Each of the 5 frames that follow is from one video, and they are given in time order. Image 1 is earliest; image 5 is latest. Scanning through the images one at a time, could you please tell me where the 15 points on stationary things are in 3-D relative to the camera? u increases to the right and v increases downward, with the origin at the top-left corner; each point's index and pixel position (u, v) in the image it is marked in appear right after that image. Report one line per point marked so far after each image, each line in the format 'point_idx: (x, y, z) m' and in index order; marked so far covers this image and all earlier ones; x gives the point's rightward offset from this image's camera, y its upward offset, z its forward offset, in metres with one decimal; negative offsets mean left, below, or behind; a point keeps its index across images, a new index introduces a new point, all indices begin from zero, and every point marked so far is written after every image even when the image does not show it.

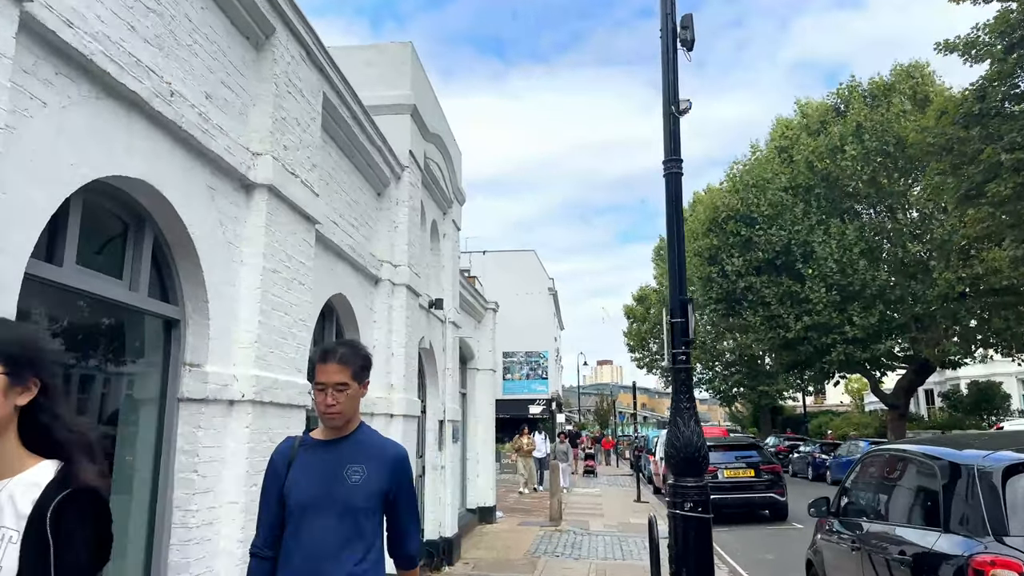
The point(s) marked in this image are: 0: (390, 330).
0: (-1.3, -0.5, +8.0) m
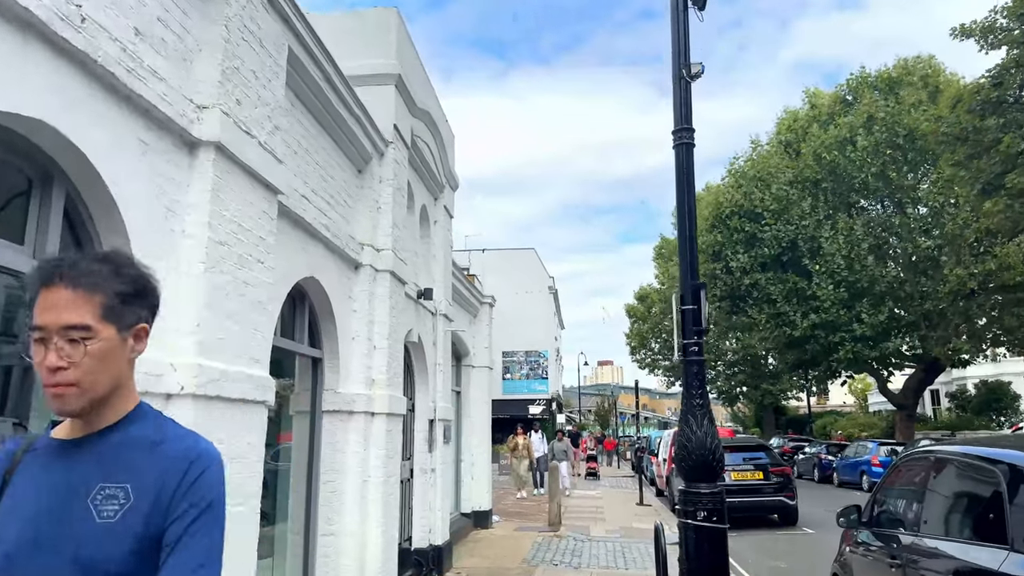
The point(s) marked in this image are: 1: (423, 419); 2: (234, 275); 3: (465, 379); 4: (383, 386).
0: (-1.4, -0.3, +7.3) m
1: (-1.2, -1.7, +9.6) m
2: (-1.7, +0.1, +4.4) m
3: (-0.9, -1.7, +13.7) m
4: (-1.3, -1.0, +7.2) m
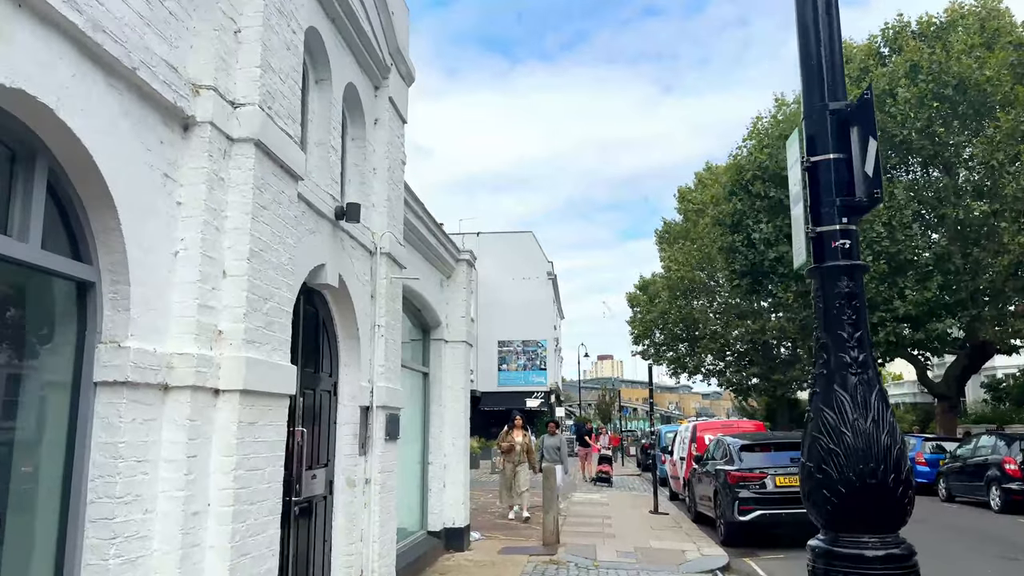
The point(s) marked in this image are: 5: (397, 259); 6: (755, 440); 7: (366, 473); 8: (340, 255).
0: (-1.6, +0.4, +4.1) m
1: (-1.4, -1.0, +6.4) m
2: (-1.9, +0.7, +1.2) m
3: (-1.1, -1.0, +10.6) m
4: (-1.5, -0.3, +4.0) m
5: (-1.1, +0.3, +7.2) m
6: (+4.1, -2.6, +12.4) m
7: (-1.3, -1.7, +6.5) m
8: (-1.4, +0.3, +5.9) m
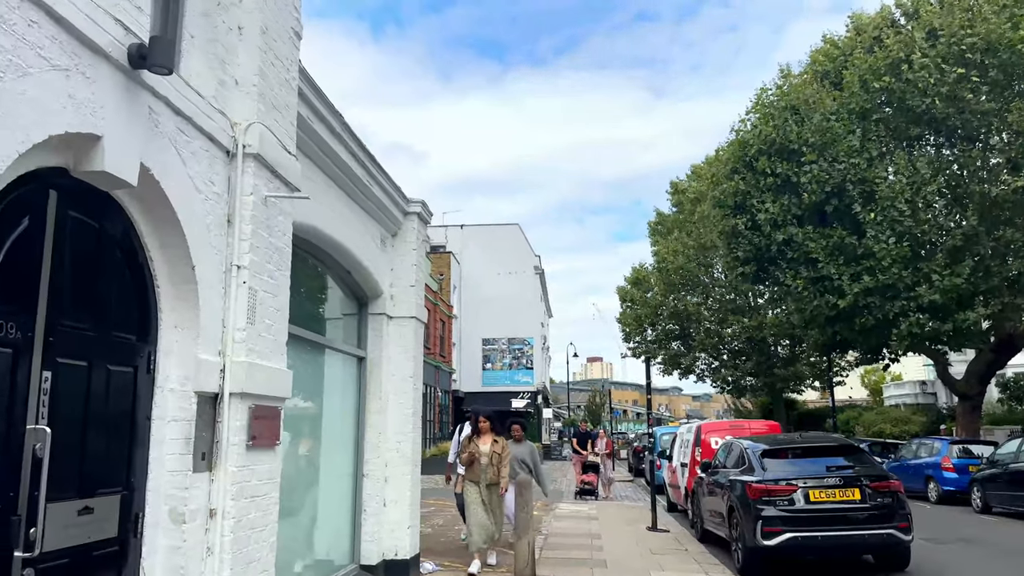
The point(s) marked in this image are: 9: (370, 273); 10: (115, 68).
0: (-2.0, +0.8, +1.7) m
1: (-1.8, -0.6, +4.0) m
2: (-2.2, +1.2, -1.2) m
3: (-1.6, -0.6, +8.1) m
4: (-1.9, +0.2, +1.6) m
5: (-1.5, +0.8, +4.8) m
6: (+3.7, -2.2, +10.0) m
7: (-1.7, -1.2, +4.1) m
8: (-1.8, +0.7, +3.5) m
9: (-1.5, +0.2, +7.7) m
10: (-1.7, +1.0, +3.3) m
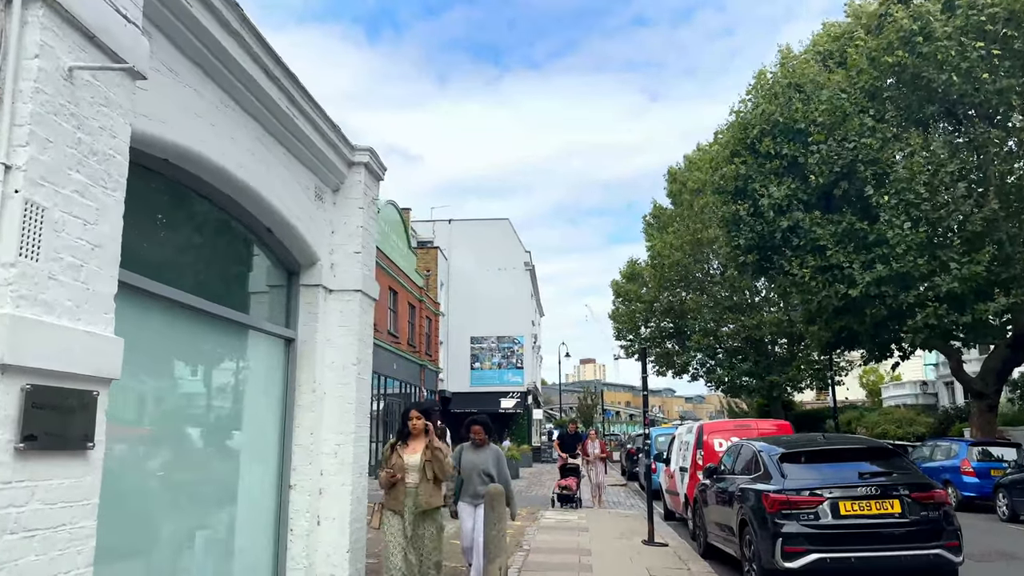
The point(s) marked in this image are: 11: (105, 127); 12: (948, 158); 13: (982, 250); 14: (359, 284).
0: (-2.2, +1.2, +0.1) m
1: (-2.0, -0.2, +2.4) m
2: (-2.4, +1.6, -2.7) m
3: (-1.9, -0.2, +6.6) m
4: (-2.1, +0.5, 0.0) m
5: (-1.8, +1.1, +3.2) m
6: (+3.4, -1.9, +8.5) m
7: (-1.9, -0.9, +2.6) m
8: (-2.0, +1.1, +2.0) m
9: (-1.8, +0.5, +6.2) m
10: (-2.0, +1.3, +1.7) m
11: (-1.8, +0.7, +3.2) m
12: (+10.8, +3.2, +18.1) m
13: (+11.3, +0.9, +17.7) m
14: (-1.4, 0.0, +6.8) m
